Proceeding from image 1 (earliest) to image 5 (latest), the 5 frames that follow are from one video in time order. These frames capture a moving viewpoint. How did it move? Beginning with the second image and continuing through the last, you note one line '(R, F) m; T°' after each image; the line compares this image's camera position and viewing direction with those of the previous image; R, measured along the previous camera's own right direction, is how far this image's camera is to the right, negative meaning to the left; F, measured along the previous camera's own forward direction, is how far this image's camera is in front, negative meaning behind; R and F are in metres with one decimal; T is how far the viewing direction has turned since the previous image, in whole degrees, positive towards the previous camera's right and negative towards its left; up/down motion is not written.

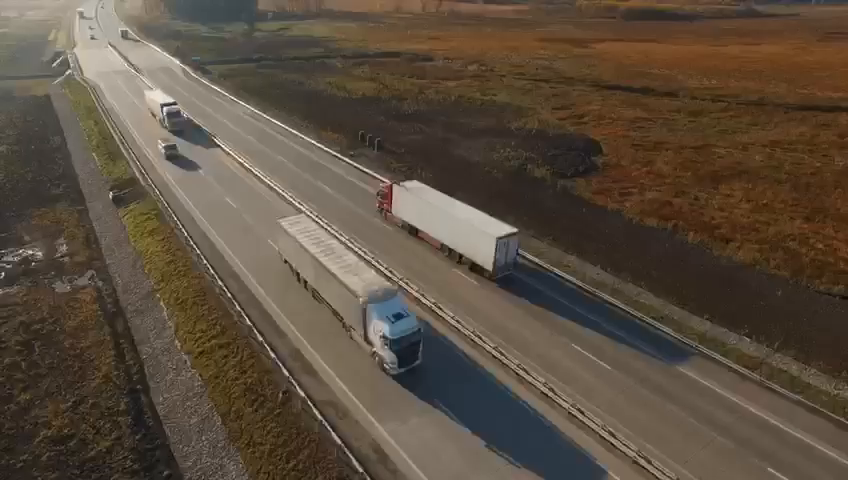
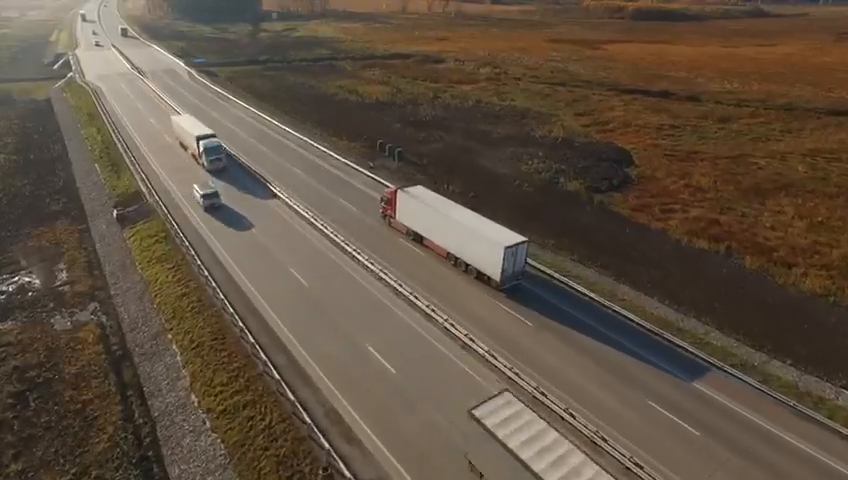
(-1.3, +3.3) m; 0°
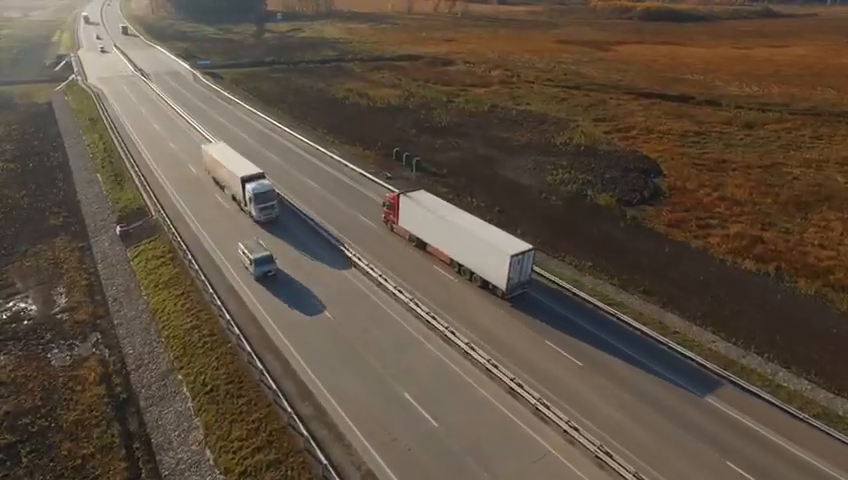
(-1.0, +2.6) m; 0°
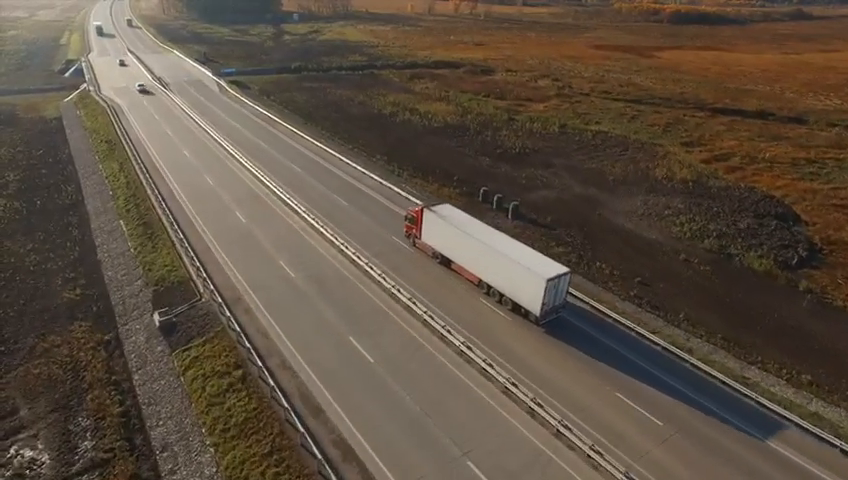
(-4.4, +9.4) m; 0°
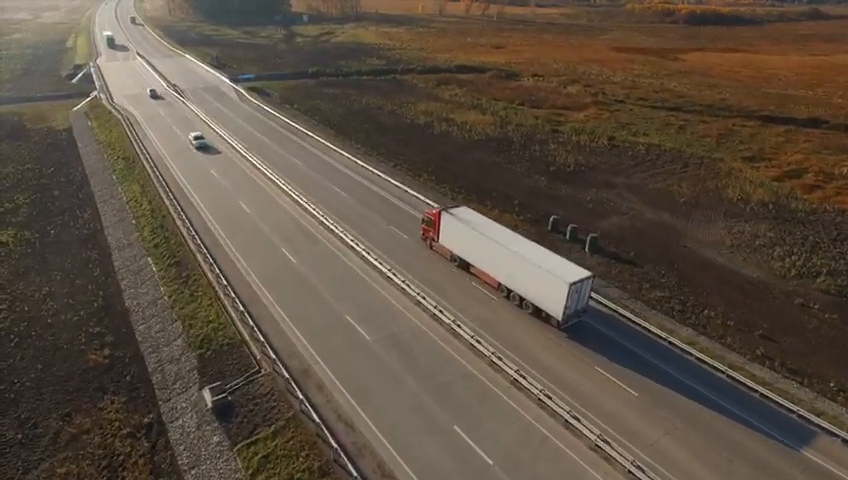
(-2.8, +5.0) m; 0°
